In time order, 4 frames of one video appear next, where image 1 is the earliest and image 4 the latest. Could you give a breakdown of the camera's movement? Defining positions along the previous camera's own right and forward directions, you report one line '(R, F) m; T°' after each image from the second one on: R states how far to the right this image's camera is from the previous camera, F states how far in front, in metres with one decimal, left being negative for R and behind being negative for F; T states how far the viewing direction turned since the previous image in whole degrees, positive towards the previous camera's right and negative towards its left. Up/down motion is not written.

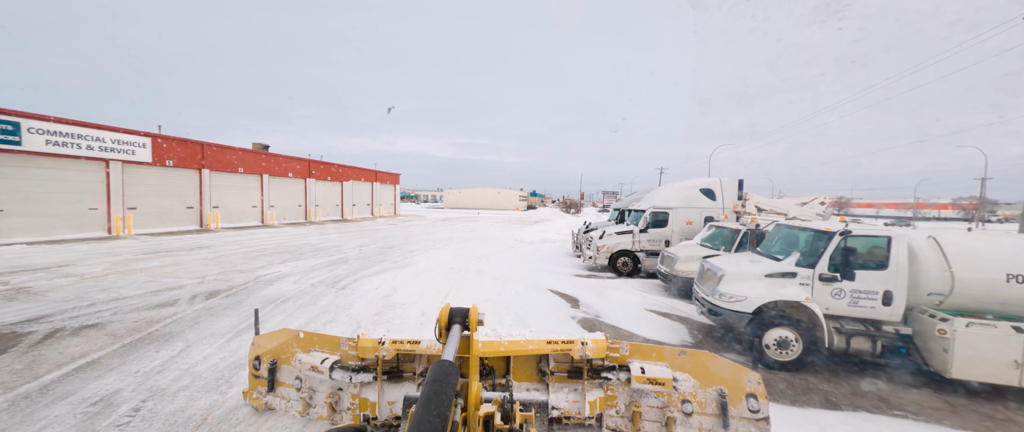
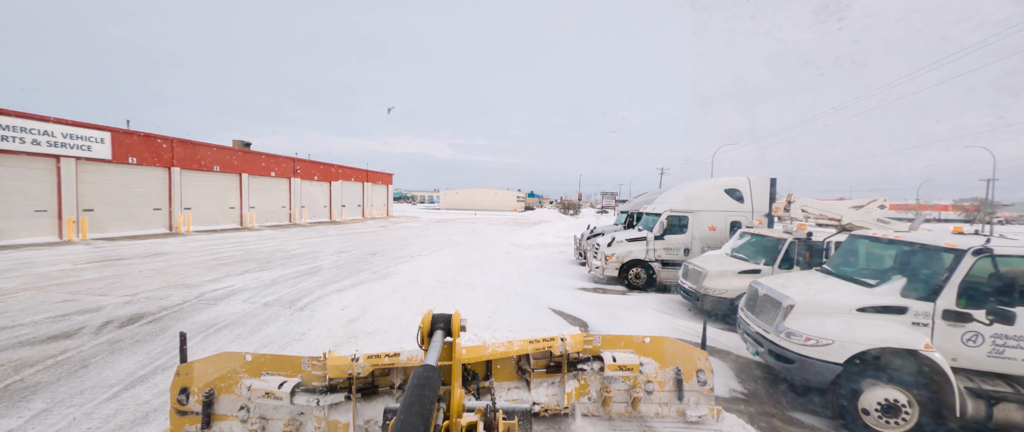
(+0.1, +1.2) m; 0°
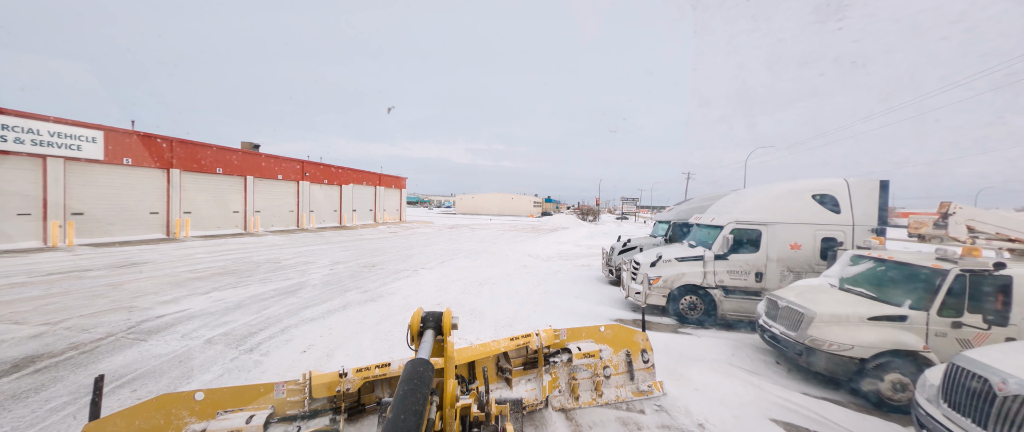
(0.0, +1.6) m; -3°
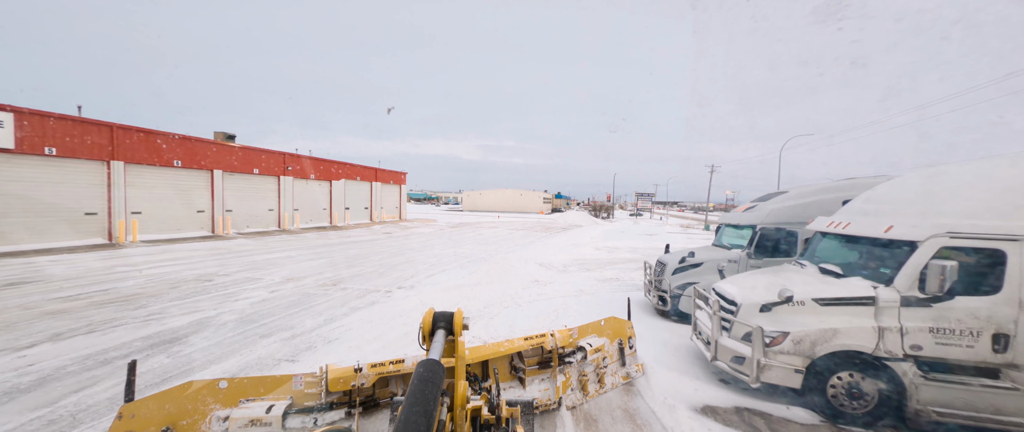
(0.0, +2.7) m; -2°
